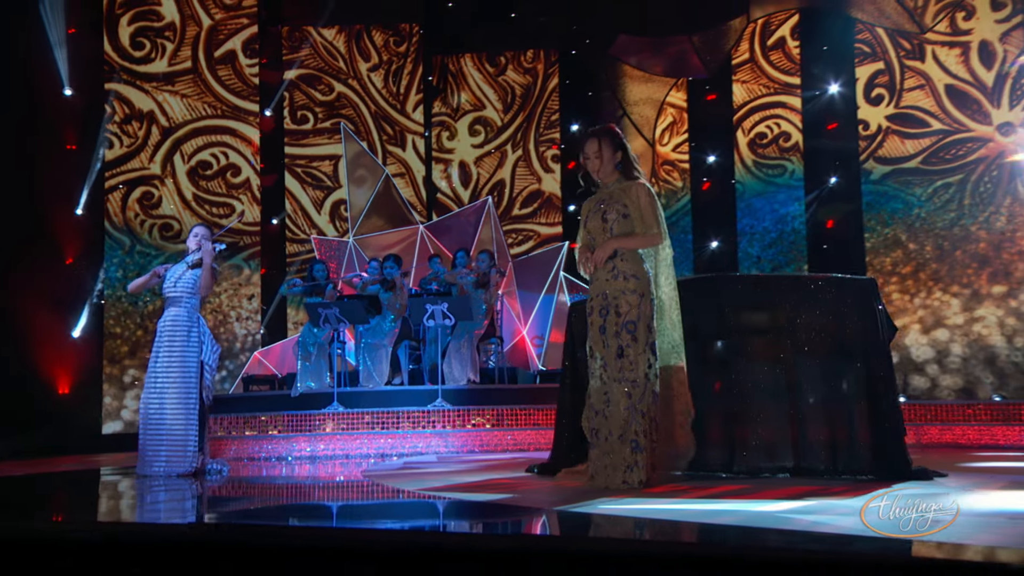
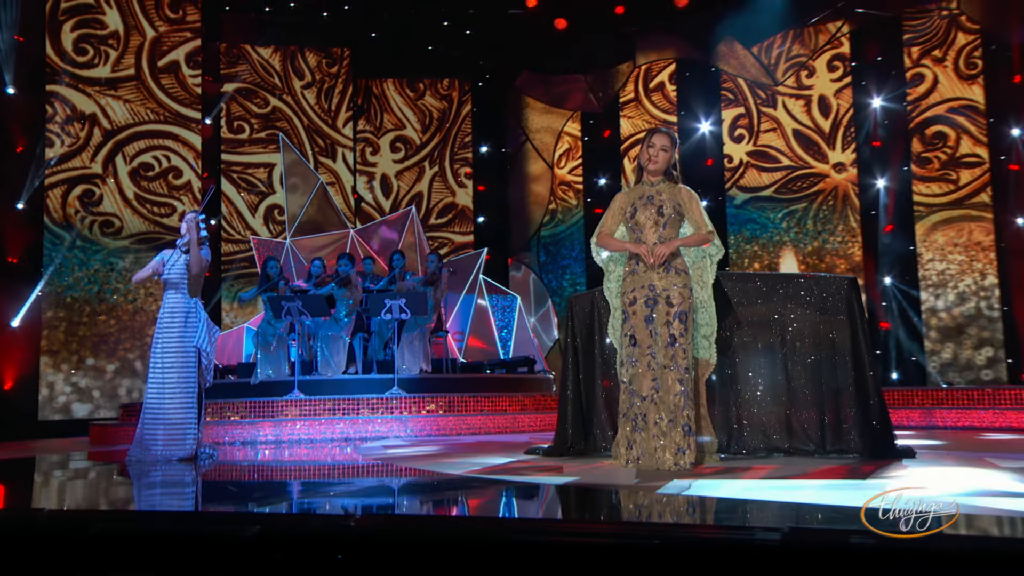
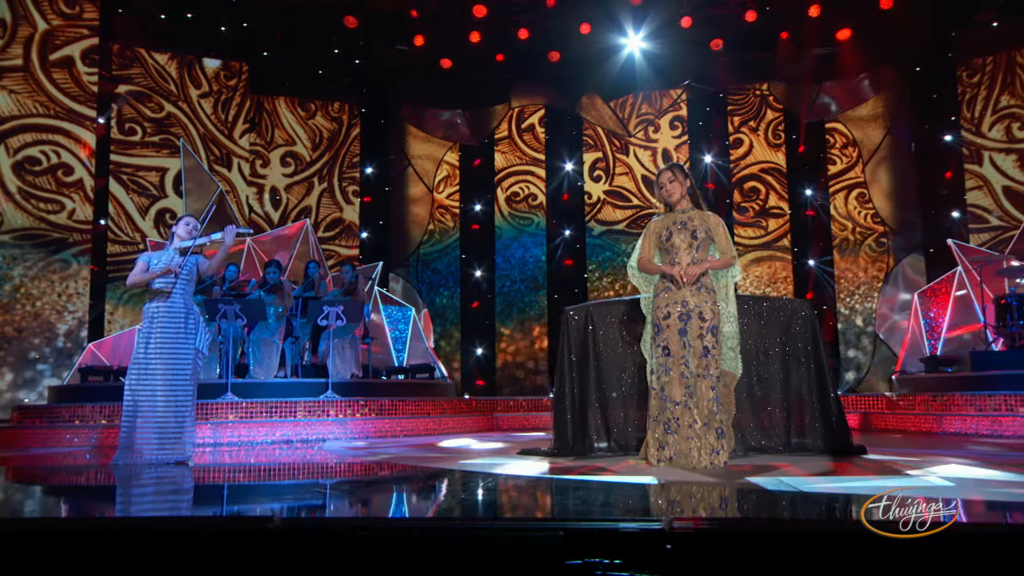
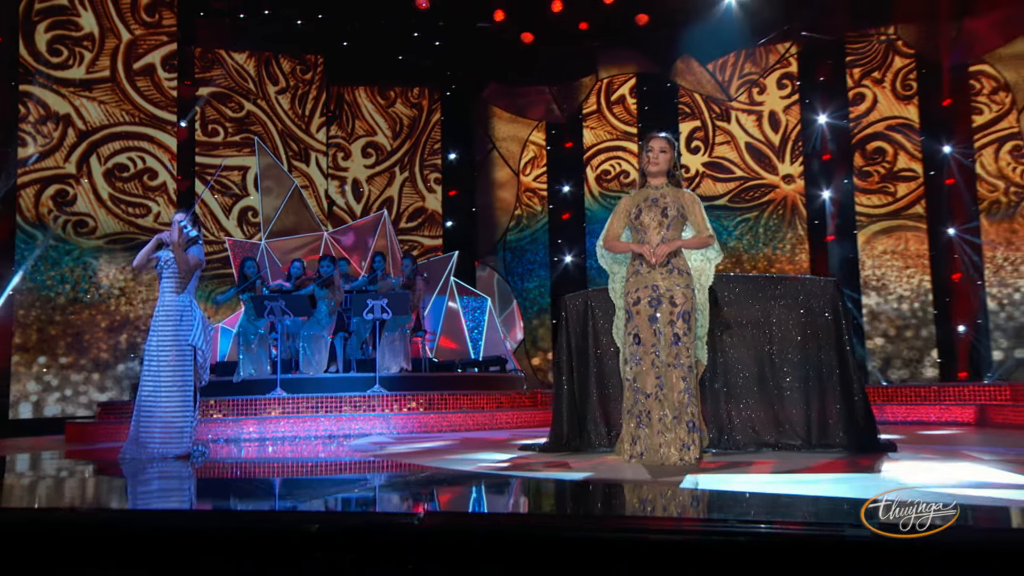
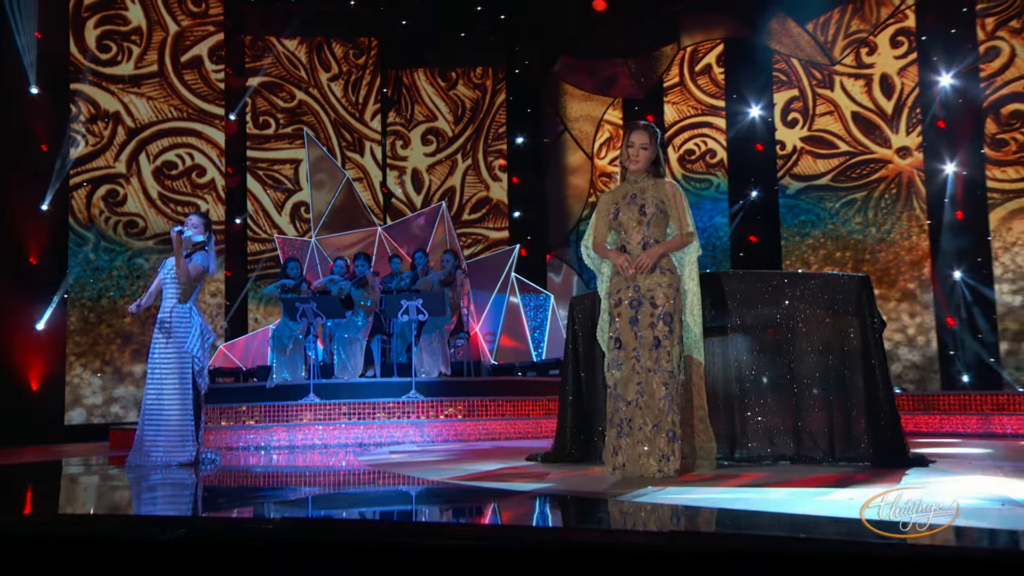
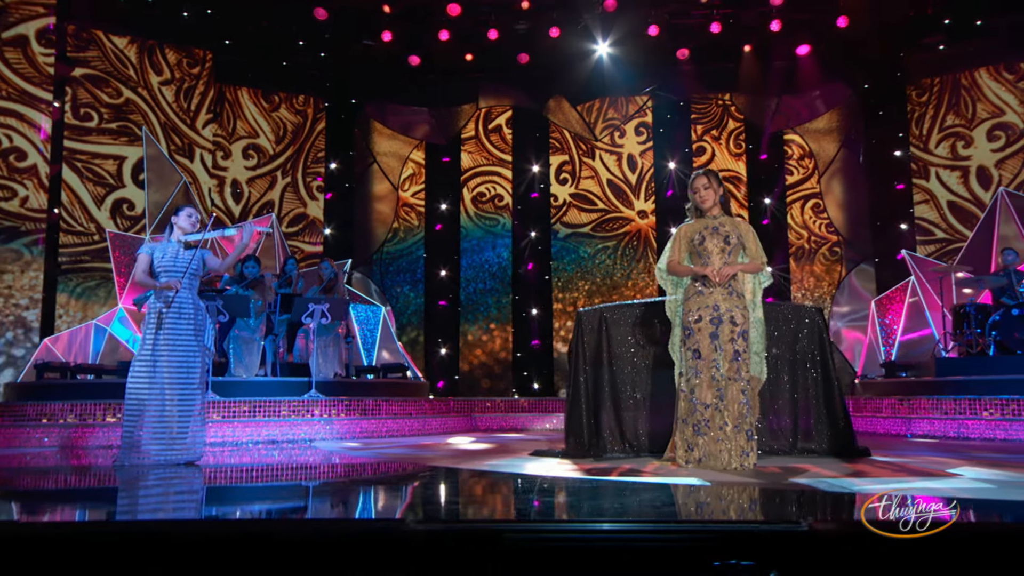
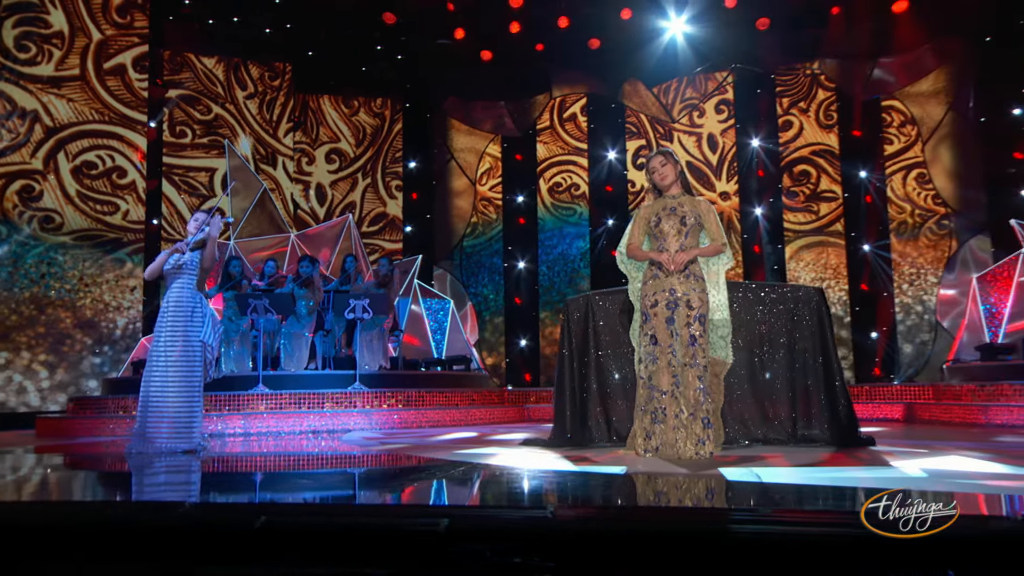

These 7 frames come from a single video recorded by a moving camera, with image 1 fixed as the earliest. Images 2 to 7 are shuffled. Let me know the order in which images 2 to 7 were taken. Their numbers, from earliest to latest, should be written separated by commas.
5, 2, 4, 7, 3, 6
